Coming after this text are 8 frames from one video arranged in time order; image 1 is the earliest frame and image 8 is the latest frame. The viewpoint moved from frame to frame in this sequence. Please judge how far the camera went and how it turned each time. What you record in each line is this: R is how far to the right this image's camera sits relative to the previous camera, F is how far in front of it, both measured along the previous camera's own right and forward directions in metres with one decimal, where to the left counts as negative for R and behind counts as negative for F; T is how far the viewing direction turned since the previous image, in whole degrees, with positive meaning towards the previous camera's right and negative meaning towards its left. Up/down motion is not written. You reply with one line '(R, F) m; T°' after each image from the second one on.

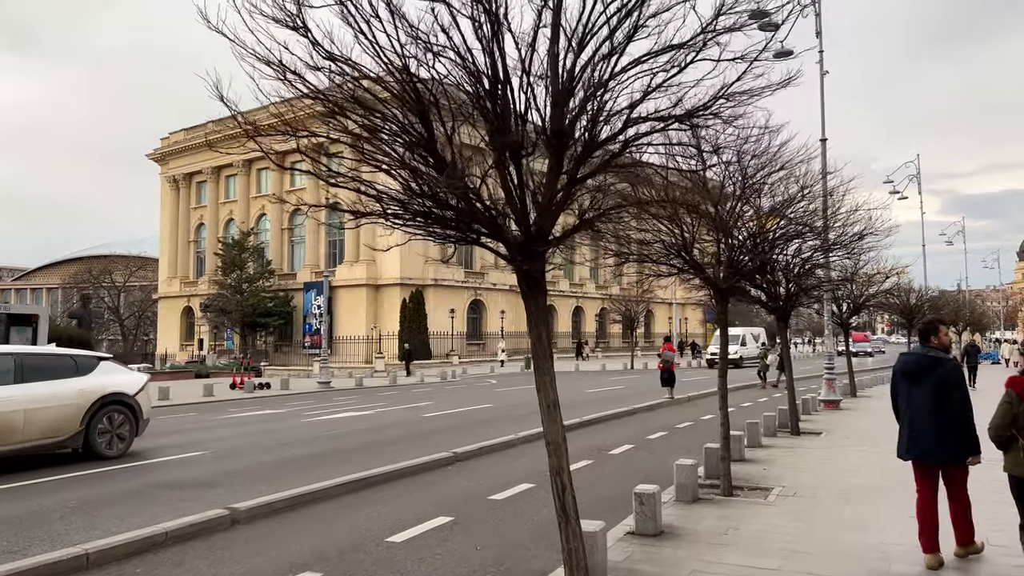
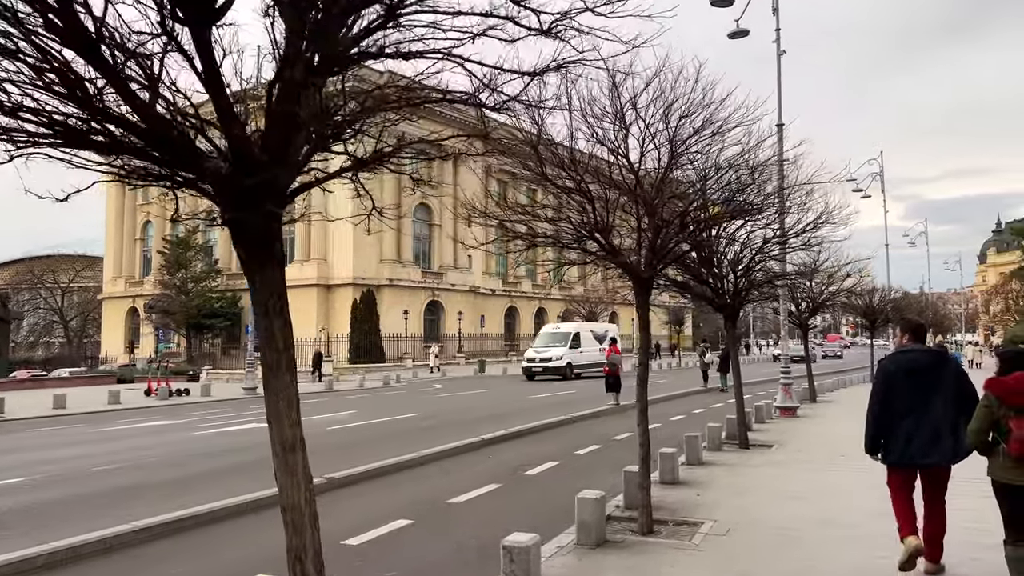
(+0.9, +1.7) m; +2°
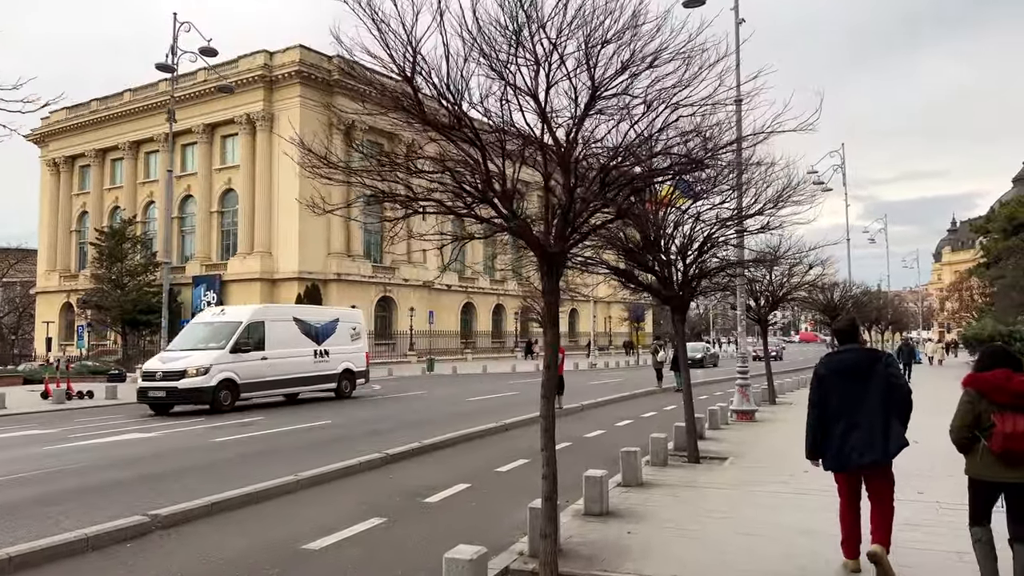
(+0.7, +1.8) m; +3°
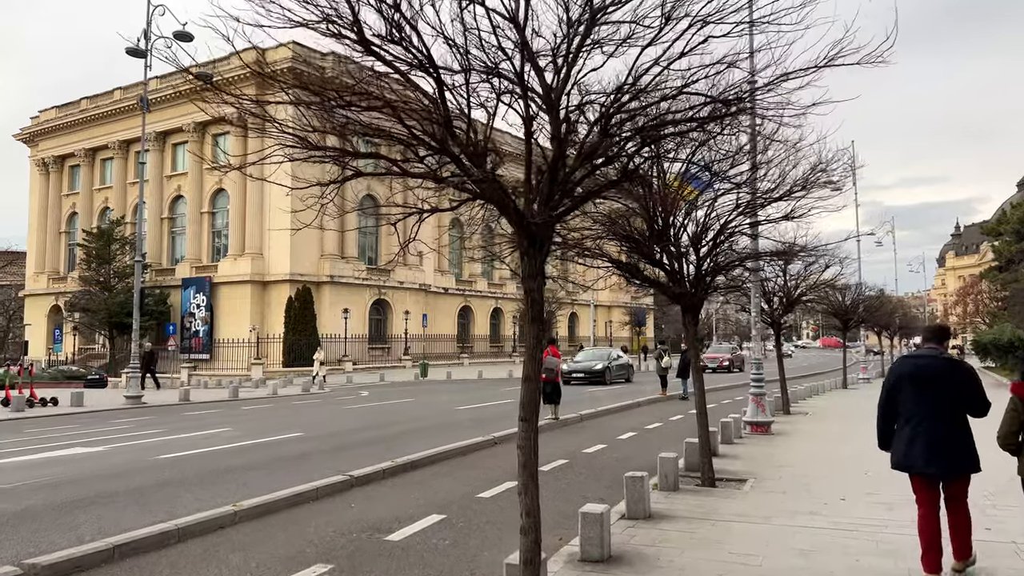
(+0.2, +1.4) m; 0°
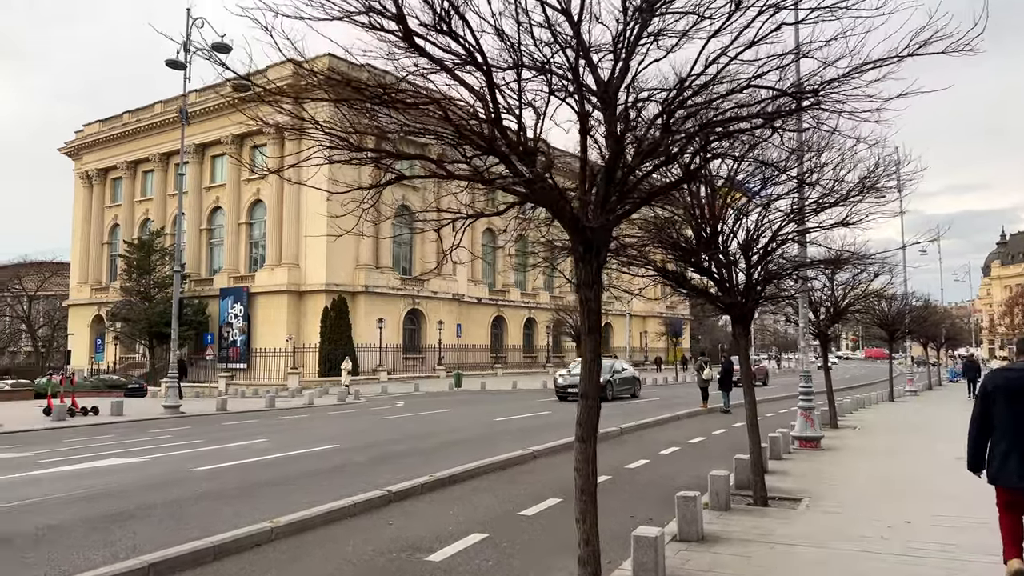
(-0.1, +0.3) m; -2°
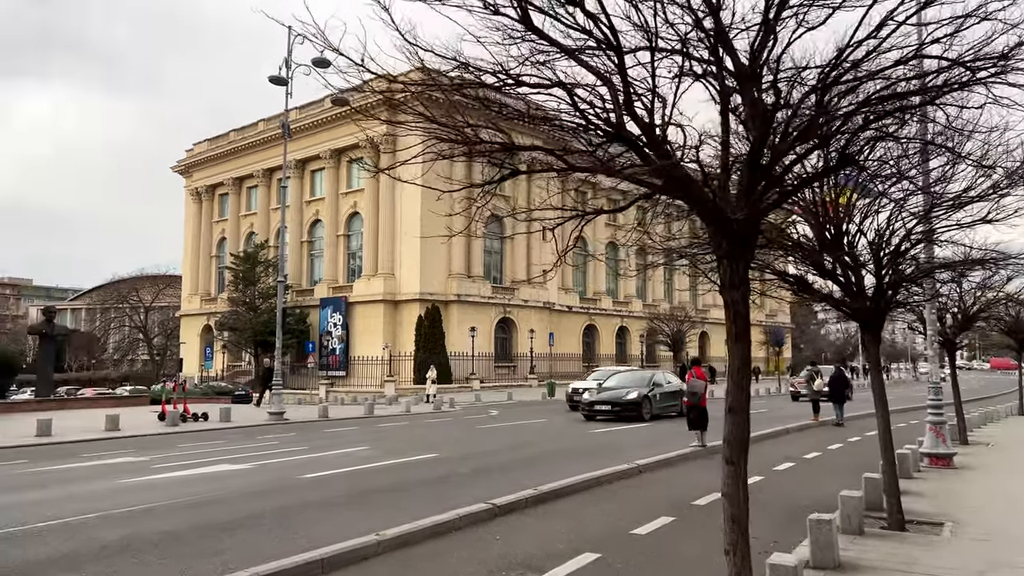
(-0.2, +0.3) m; -7°
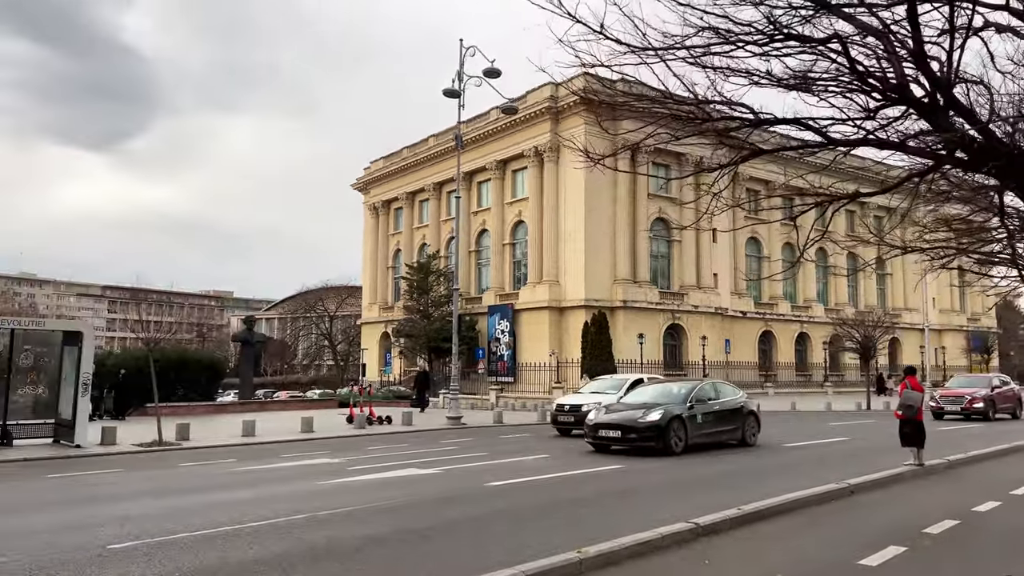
(-0.3, +0.4) m; -12°
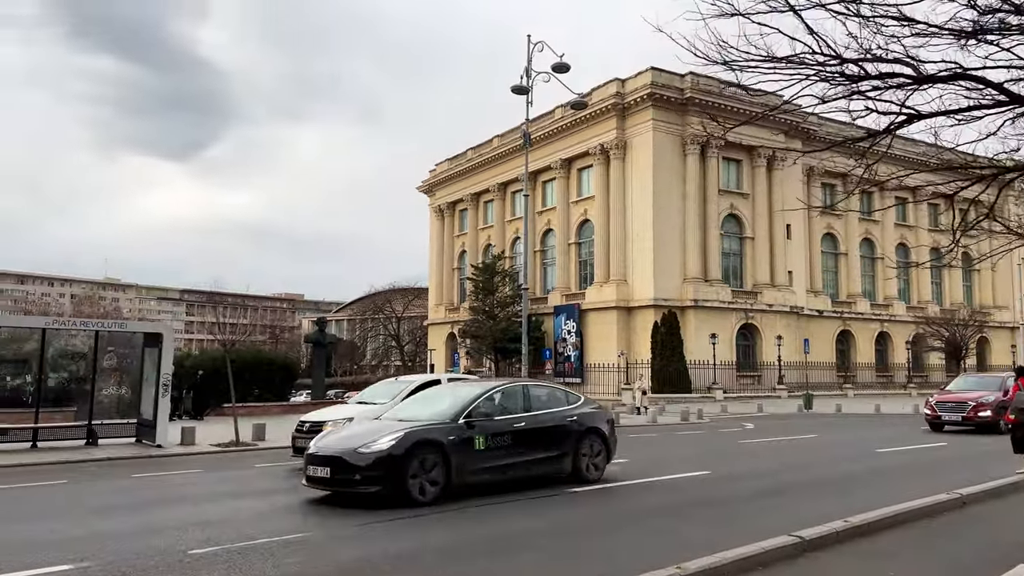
(-0.2, +0.4) m; -5°
